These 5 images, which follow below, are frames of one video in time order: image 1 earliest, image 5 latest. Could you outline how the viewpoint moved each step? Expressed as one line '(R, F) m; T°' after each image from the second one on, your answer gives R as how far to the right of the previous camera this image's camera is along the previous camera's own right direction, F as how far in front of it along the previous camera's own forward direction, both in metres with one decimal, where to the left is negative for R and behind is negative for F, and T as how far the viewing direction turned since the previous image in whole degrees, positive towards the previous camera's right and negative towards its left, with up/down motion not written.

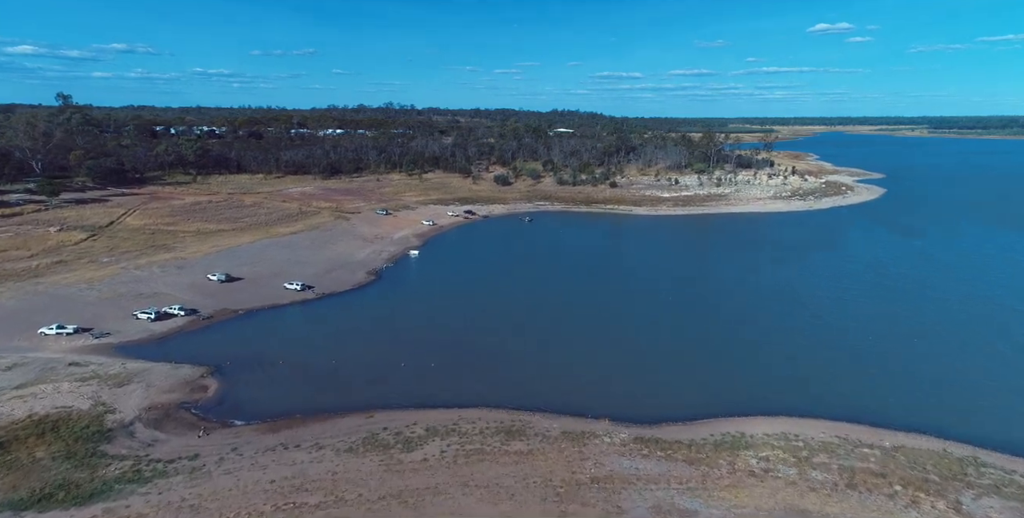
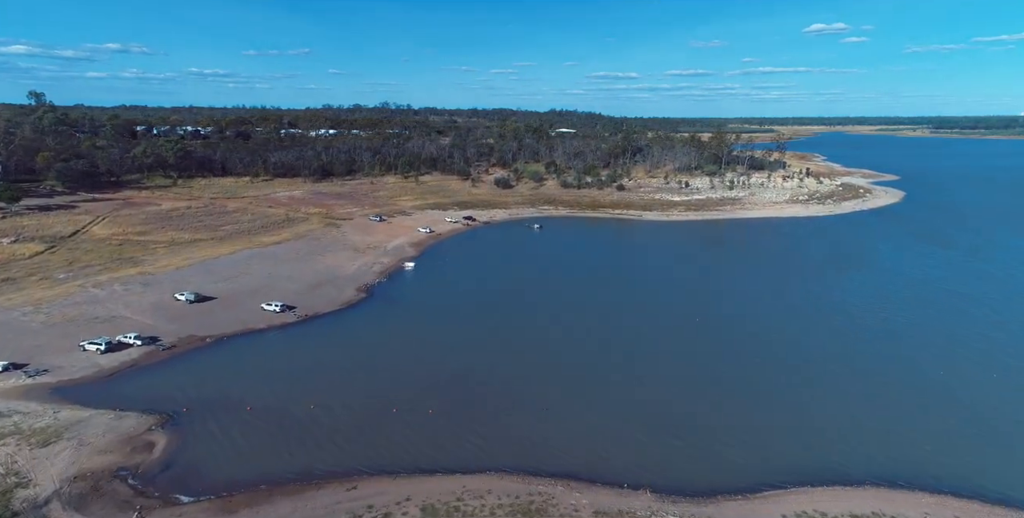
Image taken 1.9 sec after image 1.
(-0.7, +5.3) m; 0°
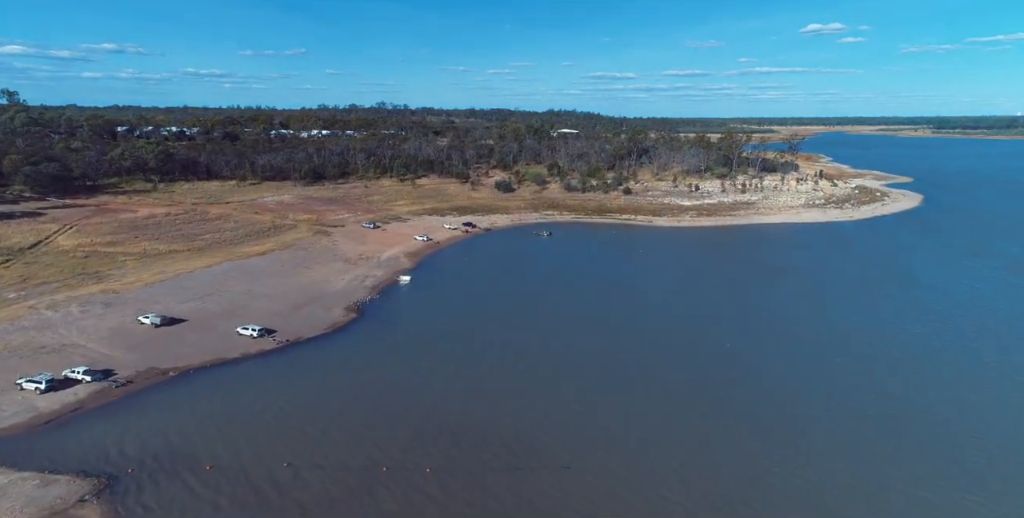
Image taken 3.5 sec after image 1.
(-0.6, +4.7) m; 0°
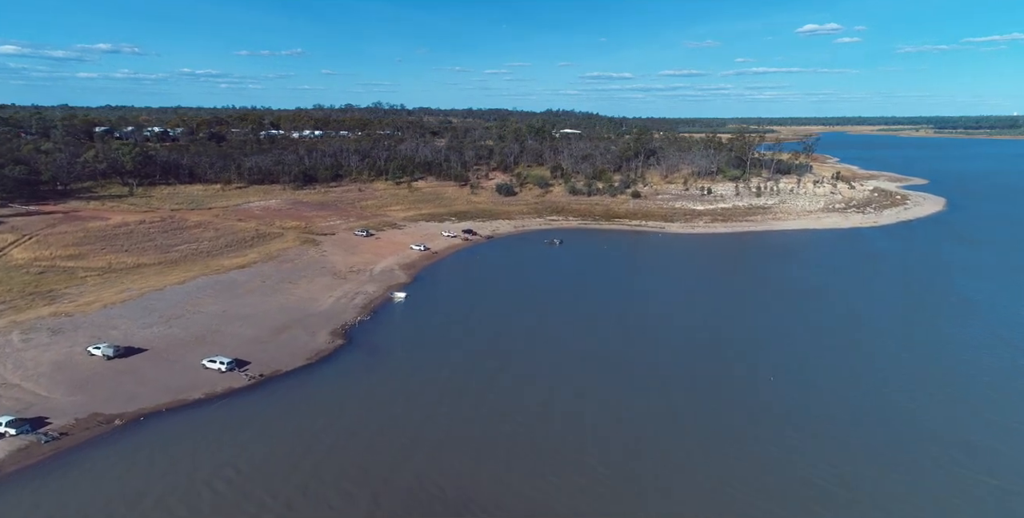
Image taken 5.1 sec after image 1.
(-0.7, +5.0) m; 0°
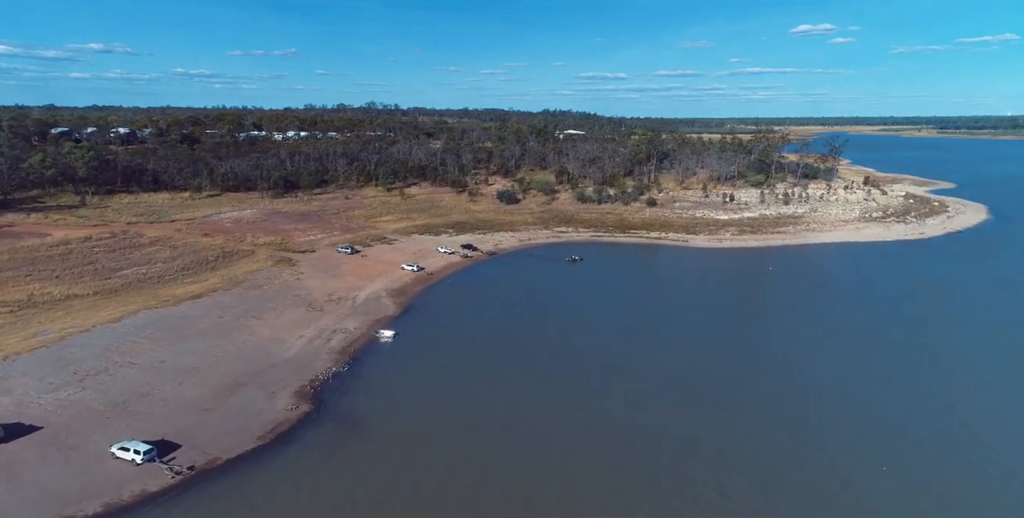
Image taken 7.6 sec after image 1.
(-1.0, +8.2) m; 0°
